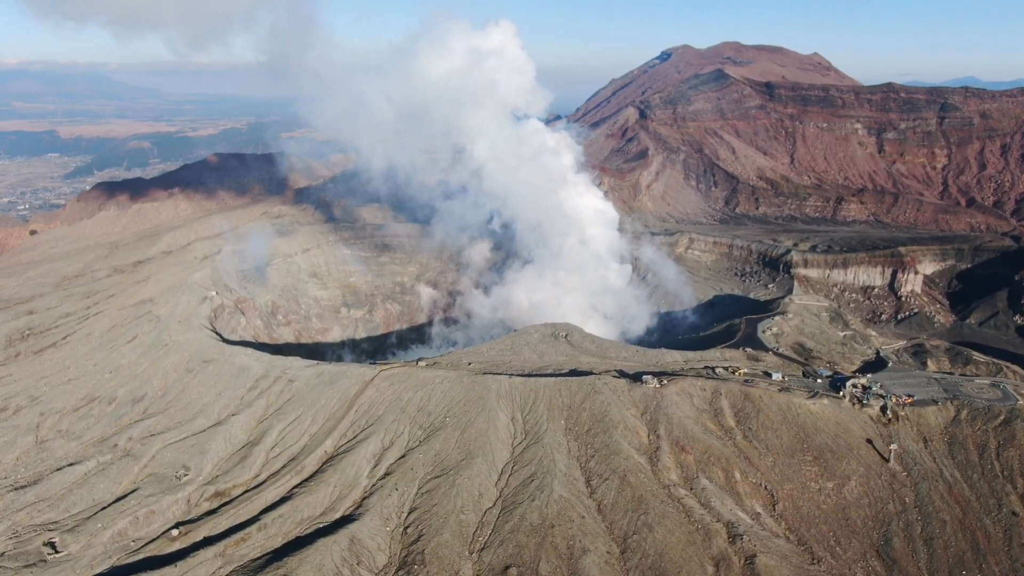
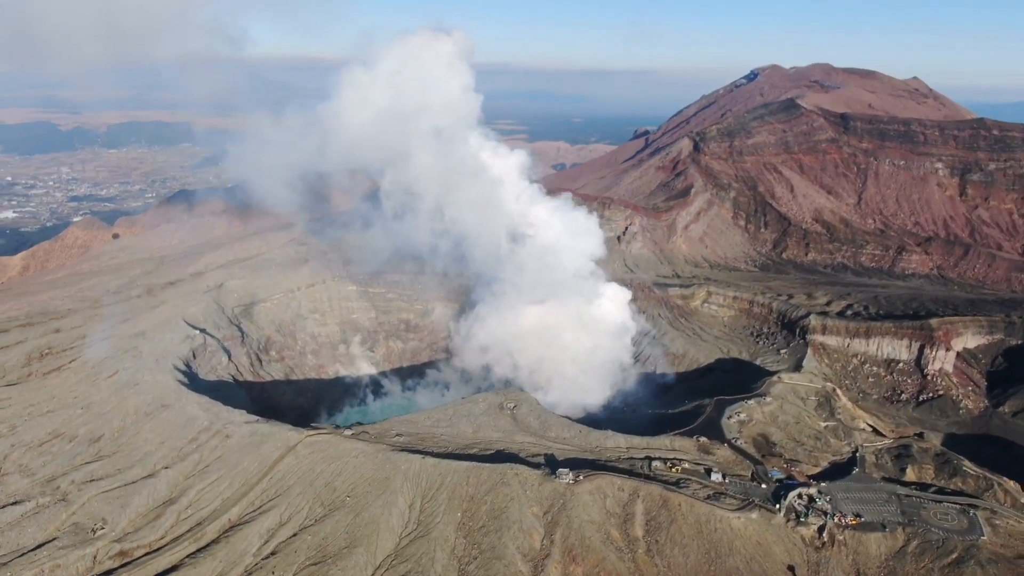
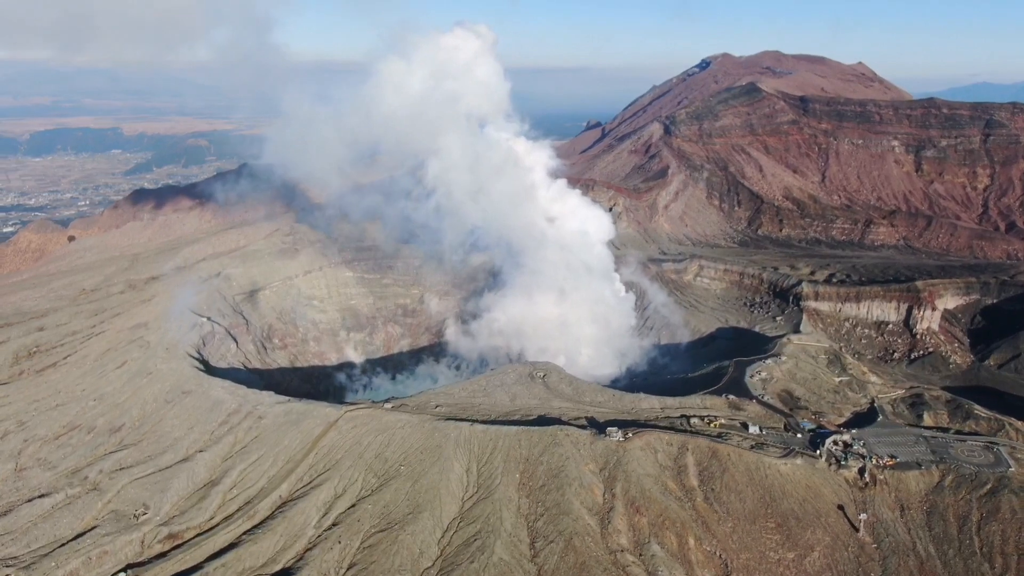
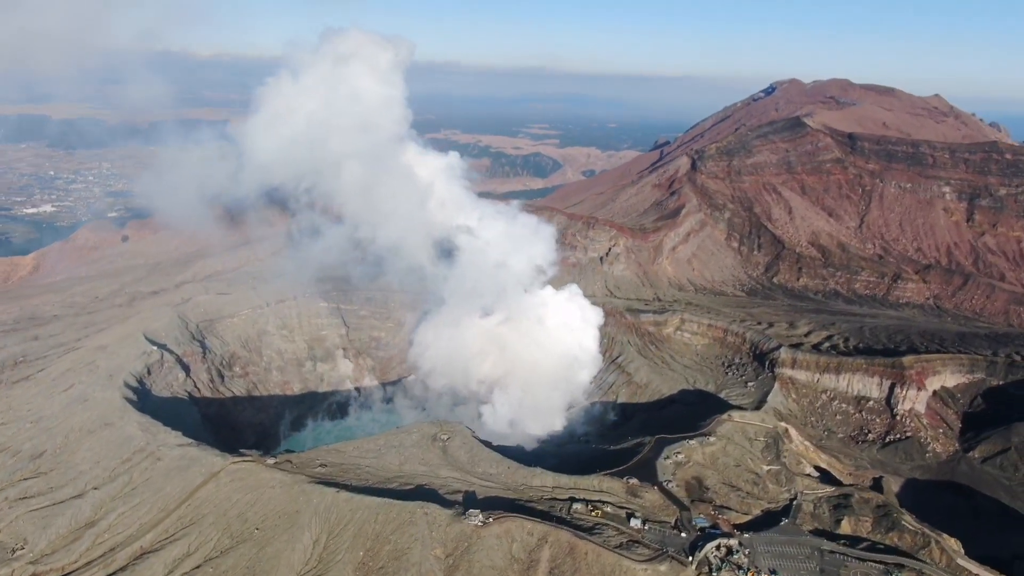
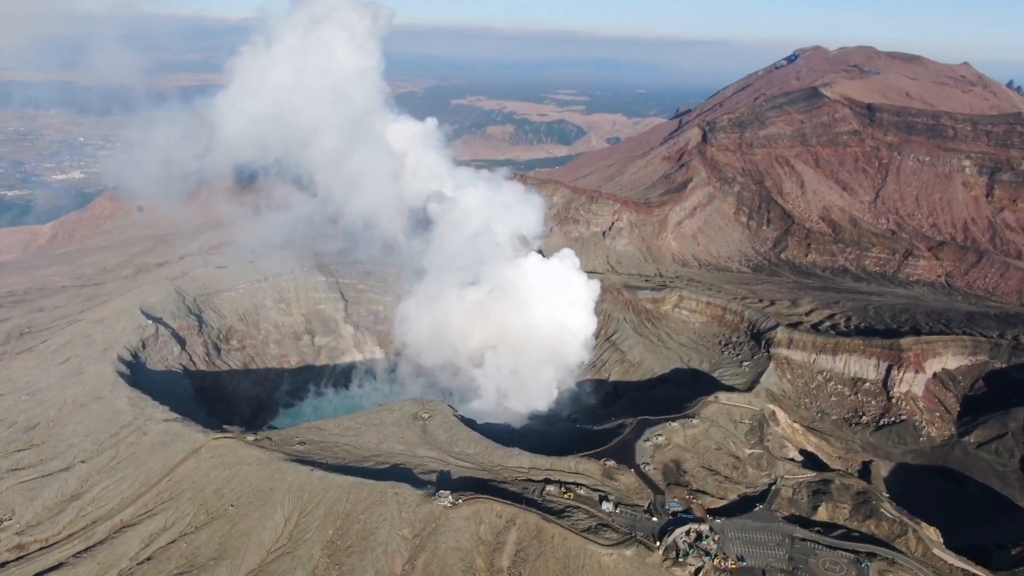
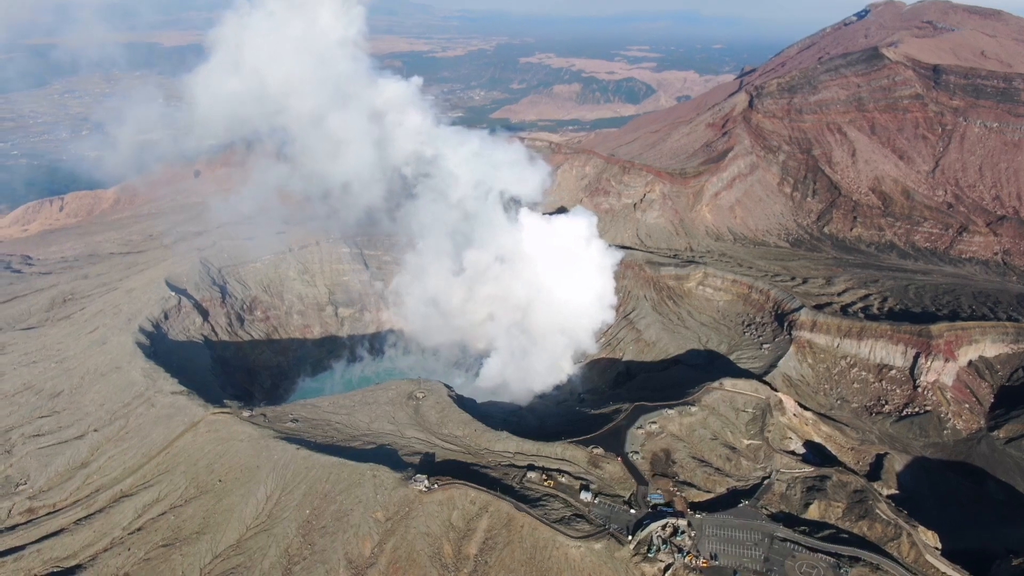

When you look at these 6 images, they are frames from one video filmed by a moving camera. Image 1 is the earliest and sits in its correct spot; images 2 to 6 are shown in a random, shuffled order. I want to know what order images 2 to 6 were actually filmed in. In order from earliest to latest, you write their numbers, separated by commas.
3, 2, 4, 5, 6
